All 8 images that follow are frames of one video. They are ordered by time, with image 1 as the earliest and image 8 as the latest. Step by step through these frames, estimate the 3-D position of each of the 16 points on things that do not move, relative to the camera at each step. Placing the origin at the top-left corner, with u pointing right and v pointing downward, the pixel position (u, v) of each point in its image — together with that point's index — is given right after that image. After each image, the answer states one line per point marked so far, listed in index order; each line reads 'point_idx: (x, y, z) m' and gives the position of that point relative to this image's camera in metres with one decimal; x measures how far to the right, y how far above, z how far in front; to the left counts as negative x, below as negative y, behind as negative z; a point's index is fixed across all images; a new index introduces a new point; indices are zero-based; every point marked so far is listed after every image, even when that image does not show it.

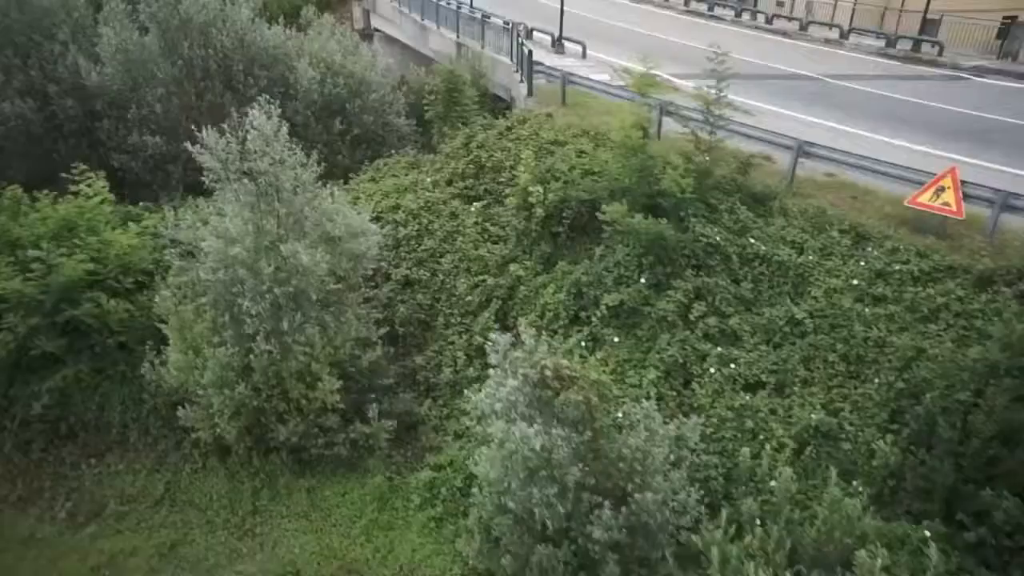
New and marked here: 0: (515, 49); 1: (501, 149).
0: (+0.1, +5.5, +17.5) m
1: (-0.2, +2.2, +12.3) m
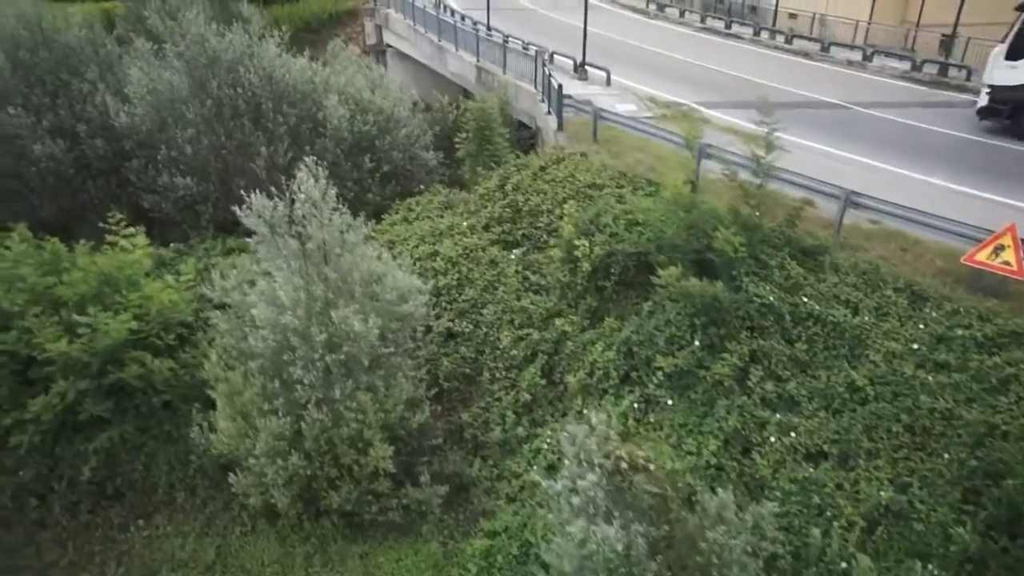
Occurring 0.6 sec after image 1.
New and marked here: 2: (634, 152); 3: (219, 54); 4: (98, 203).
0: (+0.6, +4.8, +17.3) m
1: (+0.4, +1.5, +12.1) m
2: (+2.1, +2.4, +13.6) m
3: (-4.8, +3.9, +12.8) m
4: (-7.1, +1.5, +13.3) m
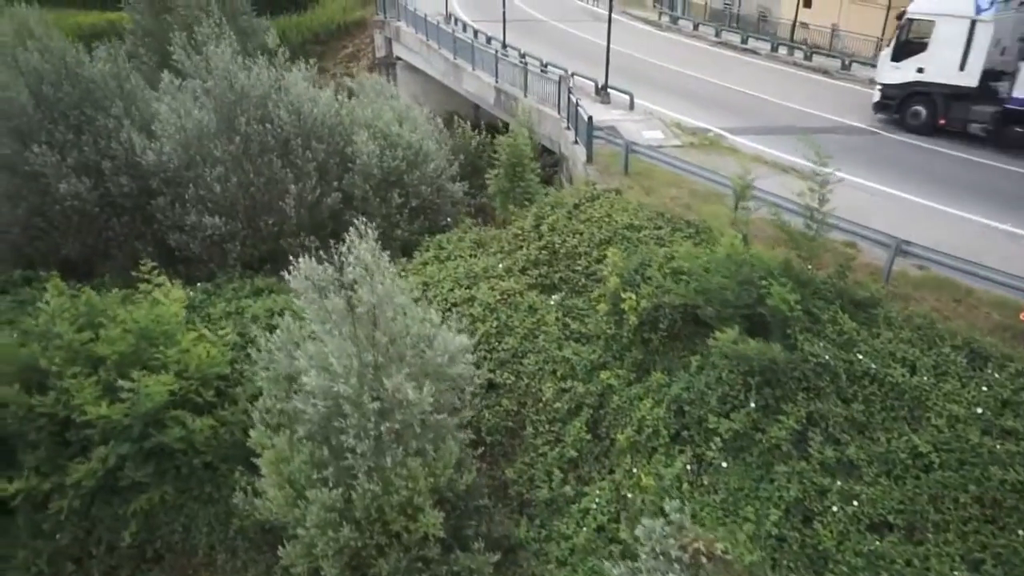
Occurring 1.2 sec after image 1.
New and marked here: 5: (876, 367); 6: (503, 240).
0: (+1.2, +4.1, +17.1) m
1: (+1.0, +0.9, +11.9) m
2: (+2.7, +1.8, +13.4) m
3: (-4.3, +3.2, +12.6) m
4: (-6.6, +0.8, +13.1) m
5: (+4.2, -0.9, +8.9) m
6: (-0.1, +0.7, +12.5) m
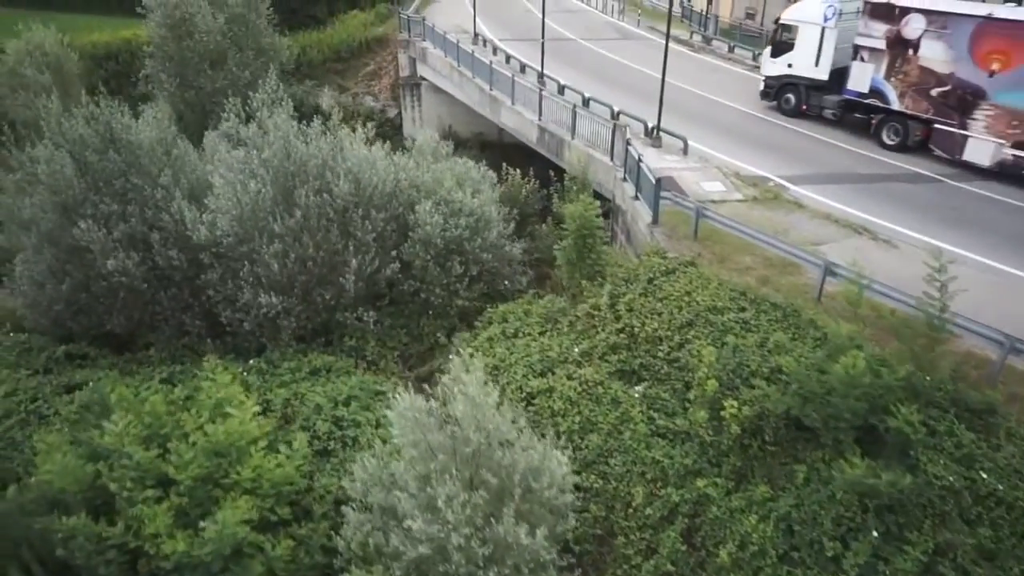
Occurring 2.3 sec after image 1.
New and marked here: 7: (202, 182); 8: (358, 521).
0: (+2.3, +3.0, +16.5) m
1: (+2.1, -0.4, +11.3) m
2: (+3.8, +0.6, +12.8) m
3: (-3.2, +2.0, +12.0) m
4: (-5.5, -0.4, +12.5) m
5: (+5.3, -2.1, +8.4) m
6: (+1.0, -0.5, +11.9) m
7: (-5.1, +1.8, +12.8) m
8: (-1.6, -2.4, +8.0) m
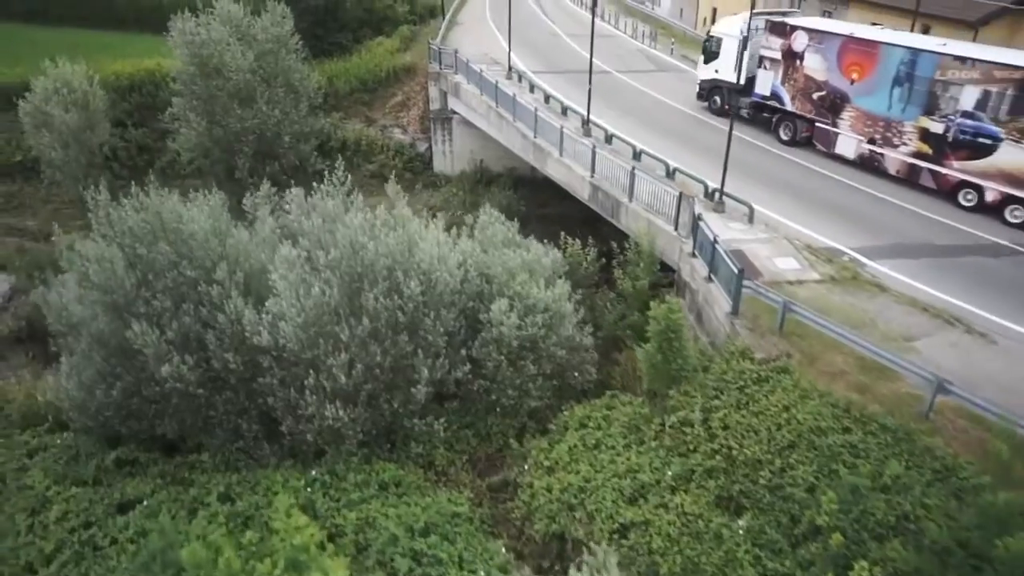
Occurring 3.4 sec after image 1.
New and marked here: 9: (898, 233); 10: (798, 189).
0: (+3.5, +1.4, +15.6) m
1: (+3.2, -1.9, +10.5) m
2: (+5.0, -1.0, +12.0) m
3: (-2.0, +0.4, +11.2) m
4: (-4.3, -2.0, +11.7) m
5: (+6.5, -3.7, +7.5) m
6: (+2.2, -2.0, +11.1) m
7: (-3.9, +0.2, +12.1) m
8: (-0.5, -4.0, +7.2) m
9: (+8.1, +1.2, +16.3) m
10: (+6.7, +2.3, +18.2) m
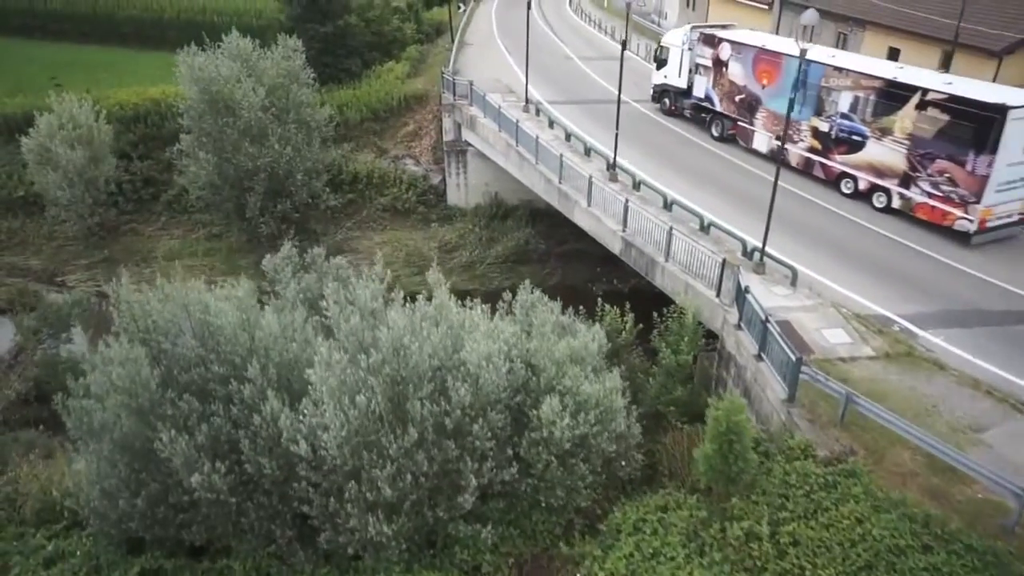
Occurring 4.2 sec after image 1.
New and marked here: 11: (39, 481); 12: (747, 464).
0: (+4.1, +0.1, +15.0) m
1: (+4.0, -3.3, +9.9) m
2: (+5.7, -2.4, +11.3) m
3: (-1.3, -1.0, +10.5) m
4: (-3.6, -3.3, +11.0) m
5: (+7.2, -5.1, +6.9) m
6: (+2.9, -3.4, +10.4) m
7: (-3.2, -1.2, +11.3) m
8: (+0.3, -5.3, +6.6) m
9: (+8.8, -0.2, +15.7) m
10: (+7.4, +0.9, +17.5) m
11: (-7.7, -3.2, +12.7) m
12: (+3.3, -2.4, +11.1) m
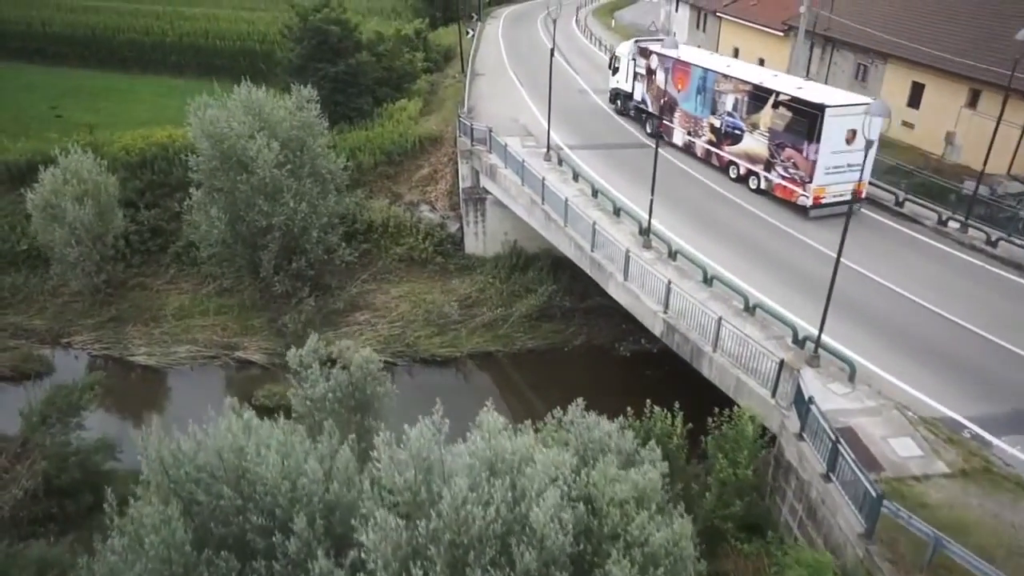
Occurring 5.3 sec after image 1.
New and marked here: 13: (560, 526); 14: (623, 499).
0: (+5.0, -1.8, +14.1) m
1: (+4.8, -5.2, +9.0) m
2: (+6.5, -4.2, +10.4) m
3: (-0.4, -2.8, +9.6) m
4: (-2.7, -5.2, +10.1) m
5: (+8.1, -7.0, +6.0) m
6: (+3.7, -5.3, +9.5) m
7: (-2.4, -3.1, +10.4) m
8: (+1.2, -7.2, +5.7) m
9: (+9.6, -2.0, +14.8) m
10: (+8.2, -0.9, +16.6) m
11: (-6.9, -5.1, +11.8) m
12: (+4.1, -4.2, +10.2) m
13: (+0.5, -2.9, +10.0) m
14: (+1.5, -2.9, +10.8) m
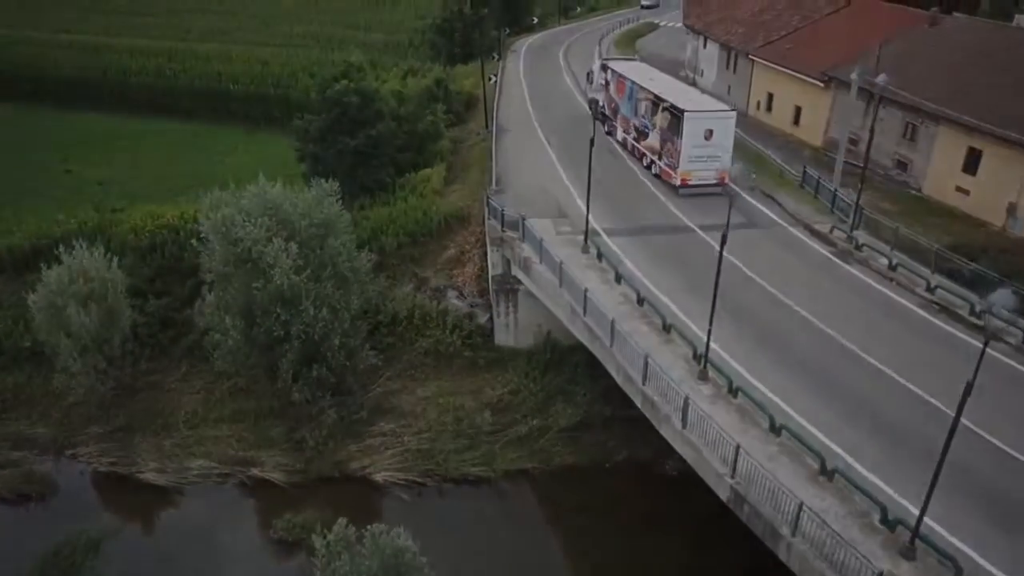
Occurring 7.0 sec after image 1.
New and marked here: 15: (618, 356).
0: (+5.9, -5.0, +12.2) m
1: (+5.7, -8.3, +7.1) m
2: (+7.4, -7.4, +8.5) m
3: (+0.4, -6.0, +7.7) m
4: (-1.9, -8.4, +8.3) m
5: (+8.9, -10.1, +4.1) m
6: (+4.6, -8.4, +7.6) m
7: (-1.5, -6.2, +8.6) m
8: (+1.9, -10.4, +3.8) m
9: (+10.6, -5.2, +12.8) m
10: (+9.1, -4.1, +14.7) m
11: (-6.0, -8.2, +10.0) m
12: (+5.0, -7.4, +8.3) m
13: (+1.3, -6.1, +8.2) m
14: (+2.4, -6.1, +9.0) m
15: (+2.6, -1.7, +19.1) m
